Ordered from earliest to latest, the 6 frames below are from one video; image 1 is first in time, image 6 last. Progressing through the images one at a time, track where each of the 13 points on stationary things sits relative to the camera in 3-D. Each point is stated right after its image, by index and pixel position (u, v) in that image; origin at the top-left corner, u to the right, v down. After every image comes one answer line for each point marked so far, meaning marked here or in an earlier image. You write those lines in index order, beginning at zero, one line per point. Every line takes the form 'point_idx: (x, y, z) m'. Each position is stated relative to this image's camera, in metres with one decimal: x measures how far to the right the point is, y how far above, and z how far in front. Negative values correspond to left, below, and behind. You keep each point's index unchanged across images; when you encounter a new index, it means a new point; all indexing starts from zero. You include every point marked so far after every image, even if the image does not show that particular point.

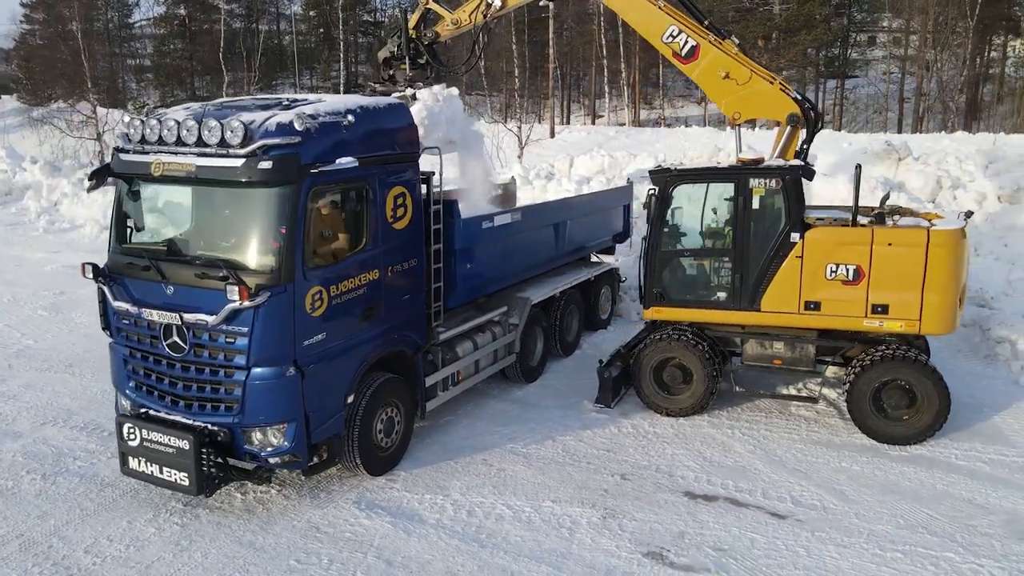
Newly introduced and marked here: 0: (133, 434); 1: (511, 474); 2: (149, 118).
0: (-2.6, -1.0, +5.4) m
1: (0.0, -1.5, +6.1) m
2: (-2.5, +1.2, +5.4) m
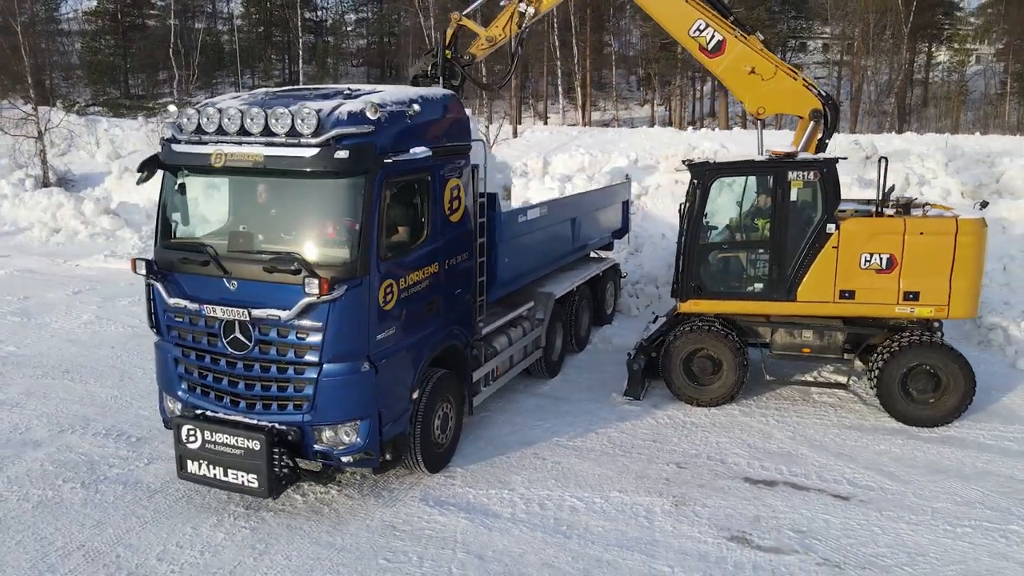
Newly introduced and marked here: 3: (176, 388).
0: (-2.1, -1.0, +5.1) m
1: (+0.5, -1.4, +6.1) m
2: (-2.0, +1.2, +5.2) m
3: (-2.4, -0.7, +5.4) m
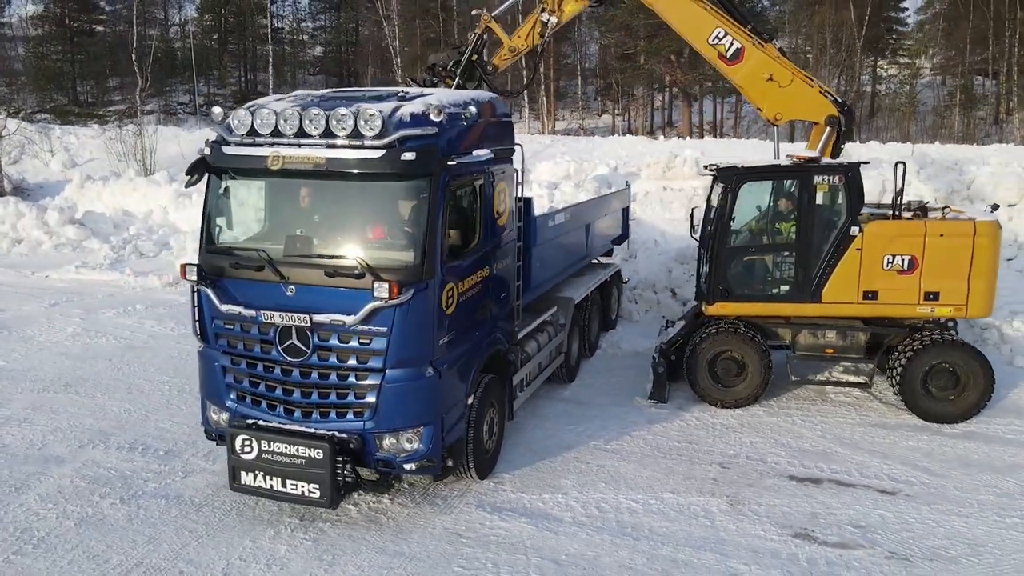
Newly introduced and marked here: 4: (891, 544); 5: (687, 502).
0: (-1.7, -1.0, +5.0) m
1: (+0.8, -1.4, +6.1) m
2: (-1.6, +1.2, +5.1) m
3: (-2.0, -0.8, +5.2) m
4: (+2.4, -1.6, +4.8) m
5: (+1.3, -1.5, +5.5) m
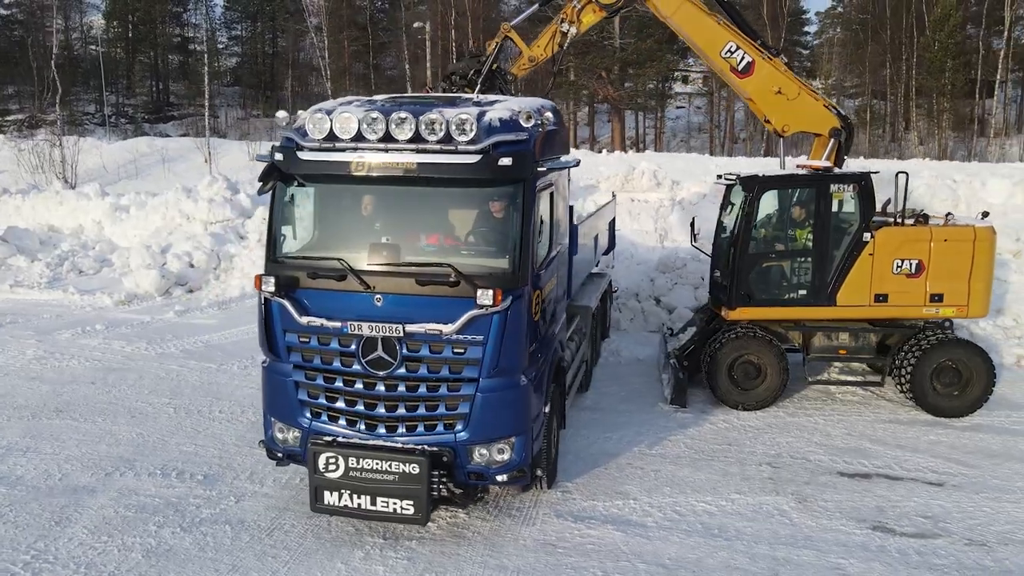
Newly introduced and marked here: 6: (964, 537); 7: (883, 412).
0: (-1.1, -1.1, +4.8) m
1: (+1.3, -1.5, +6.2) m
2: (-1.1, +1.1, +4.9) m
3: (-1.4, -0.8, +5.0) m
4: (+3.0, -1.6, +5.1) m
5: (+1.8, -1.6, +5.6) m
6: (+3.0, -1.6, +5.0) m
7: (+3.8, -1.3, +7.8) m
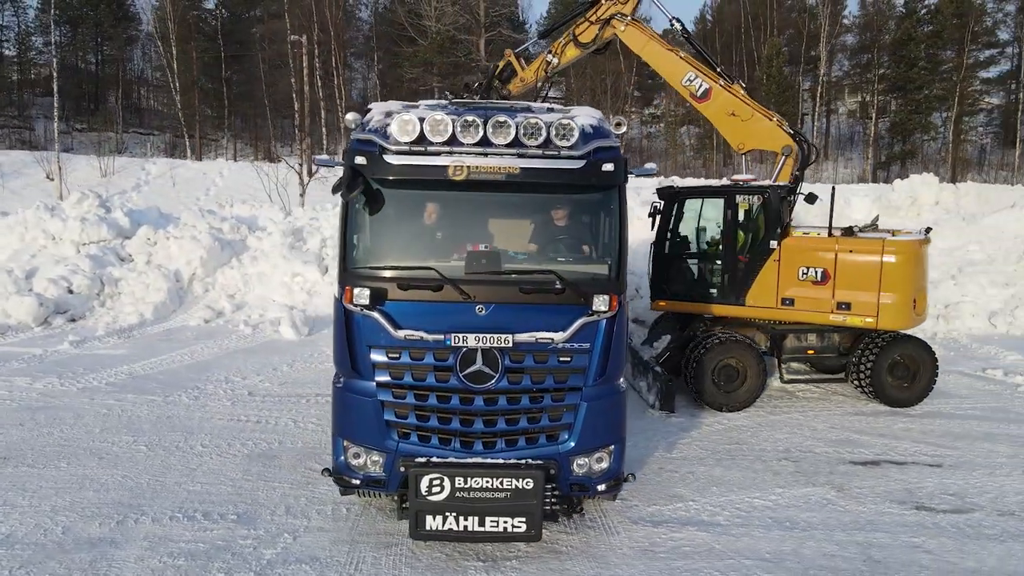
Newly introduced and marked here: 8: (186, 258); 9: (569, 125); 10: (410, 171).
0: (-0.4, -1.2, +4.5) m
1: (+1.6, -1.5, +6.3) m
2: (-0.5, +1.1, +4.7) m
3: (-0.8, -0.9, +4.7) m
4: (+3.5, -1.6, +5.7) m
5: (+2.2, -1.6, +5.9) m
6: (+3.5, -1.6, +5.6) m
7: (+3.7, -1.3, +8.5) m
8: (-6.1, +0.5, +14.2) m
9: (+0.3, +1.0, +4.6) m
10: (-0.6, +0.7, +4.6) m
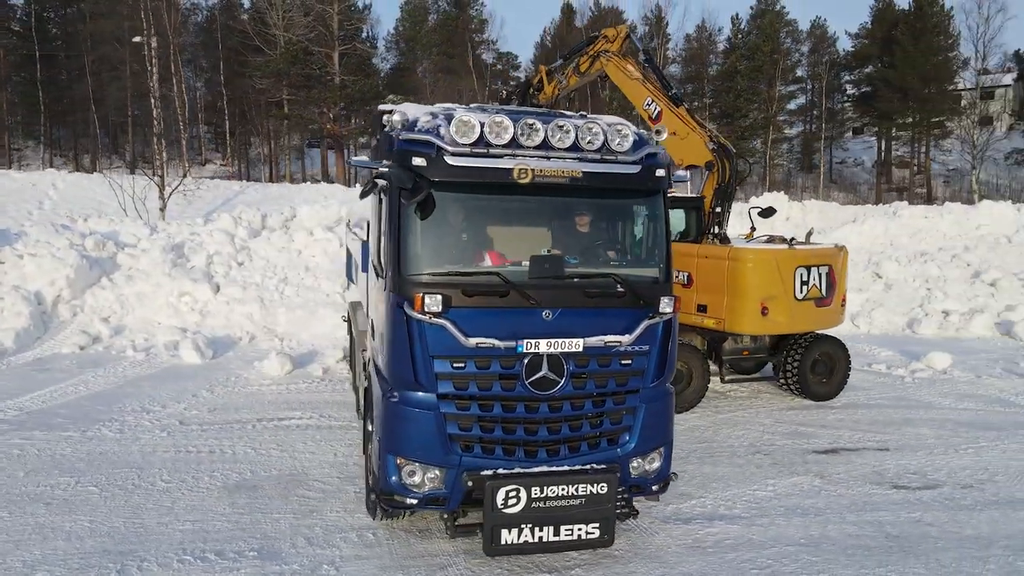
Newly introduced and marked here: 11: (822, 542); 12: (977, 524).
0: (0.0, -1.2, +4.3) m
1: (+1.6, -1.6, +6.6) m
2: (-0.2, +1.0, +4.5) m
3: (-0.4, -1.0, +4.4) m
4: (+3.6, -1.6, +6.3) m
5: (+2.3, -1.6, +6.3) m
6: (+3.6, -1.6, +6.3) m
7: (+3.2, -1.4, +9.2) m
8: (-7.7, +0.2, +12.6) m
9: (+0.7, +1.0, +4.7) m
10: (-0.2, +0.7, +4.4) m
11: (+2.1, -1.7, +5.1) m
12: (+3.3, -1.7, +5.4) m
